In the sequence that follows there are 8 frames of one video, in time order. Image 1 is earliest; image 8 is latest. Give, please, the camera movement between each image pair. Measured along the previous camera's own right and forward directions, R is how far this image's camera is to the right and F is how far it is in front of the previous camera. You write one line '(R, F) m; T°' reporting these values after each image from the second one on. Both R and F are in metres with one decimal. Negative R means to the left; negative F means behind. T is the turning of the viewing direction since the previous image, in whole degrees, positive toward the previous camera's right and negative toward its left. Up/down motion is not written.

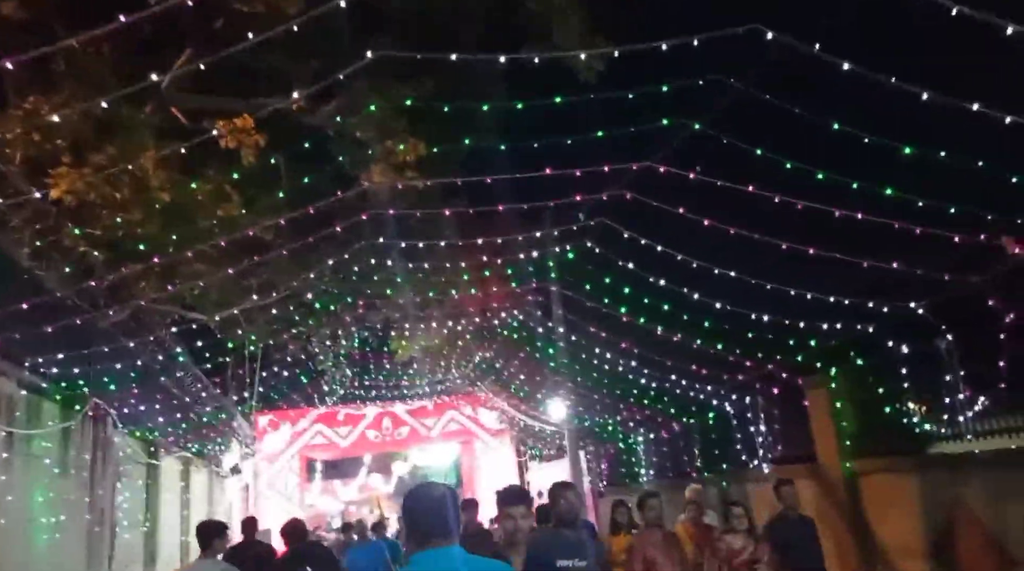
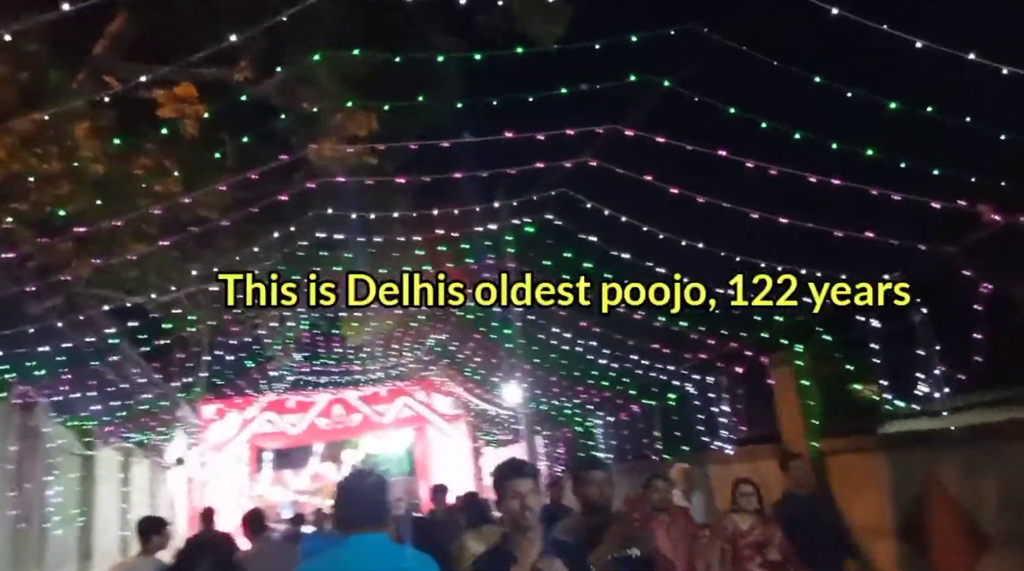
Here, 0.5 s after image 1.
(0.0, +0.3) m; +3°
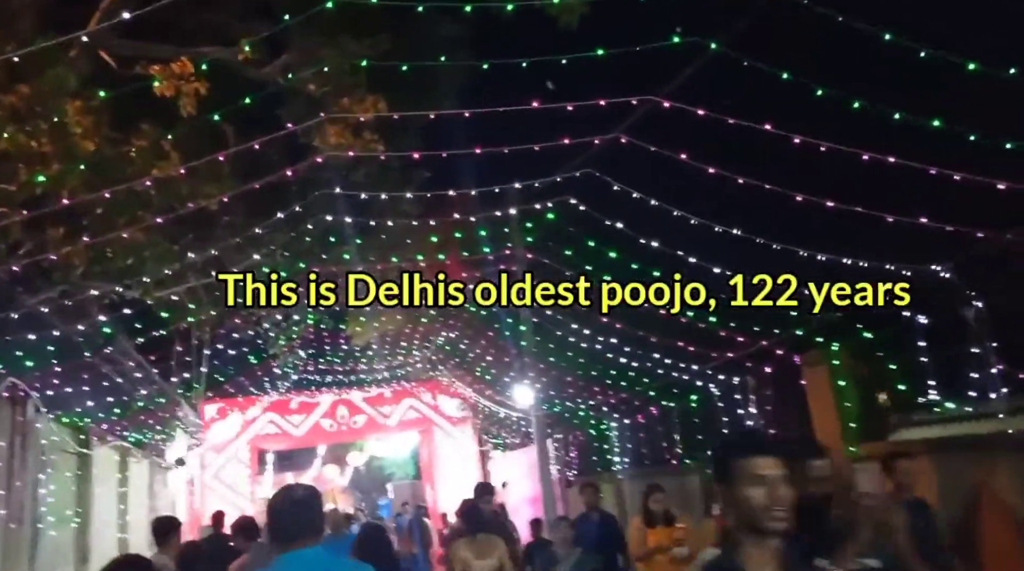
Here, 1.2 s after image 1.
(-0.1, +0.3) m; 0°
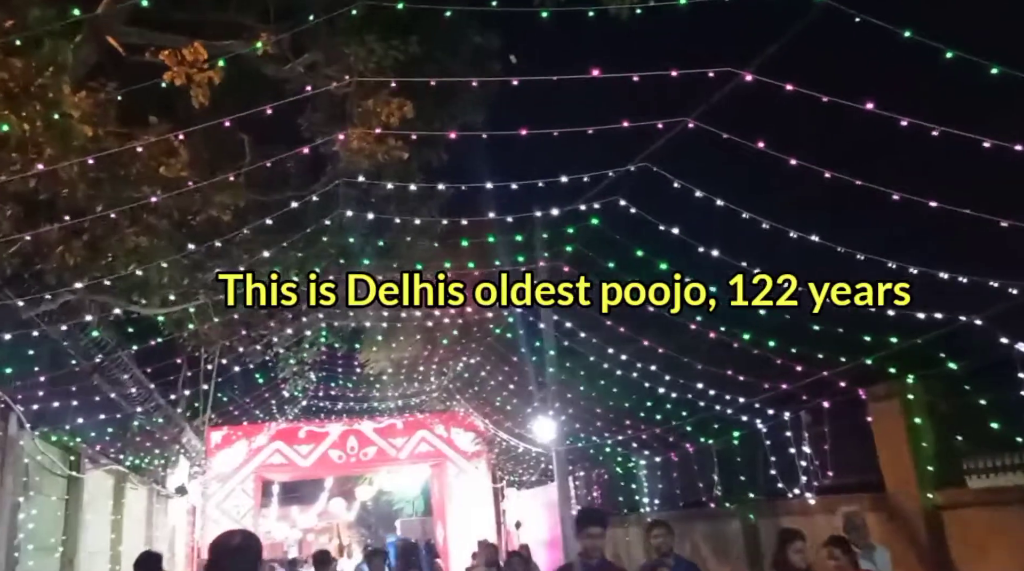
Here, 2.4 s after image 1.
(-0.1, +0.5) m; -1°
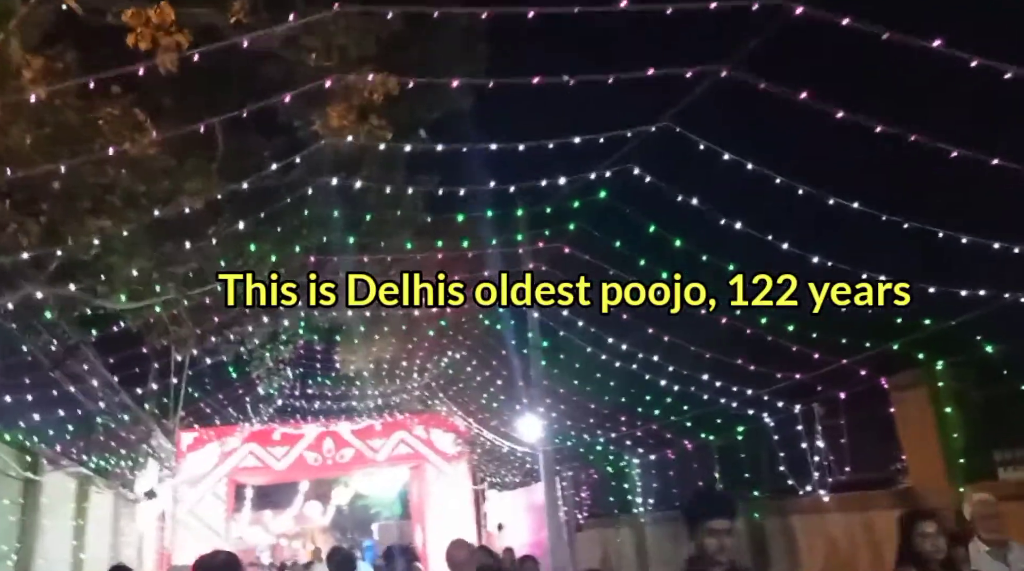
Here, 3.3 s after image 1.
(-0.1, +0.4) m; +2°
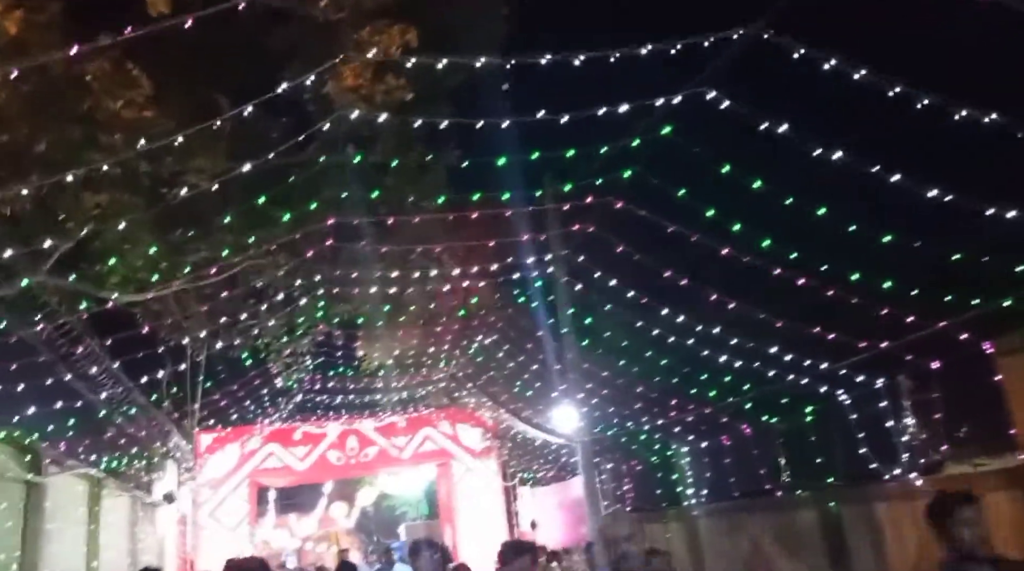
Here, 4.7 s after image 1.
(-0.2, +0.6) m; -1°
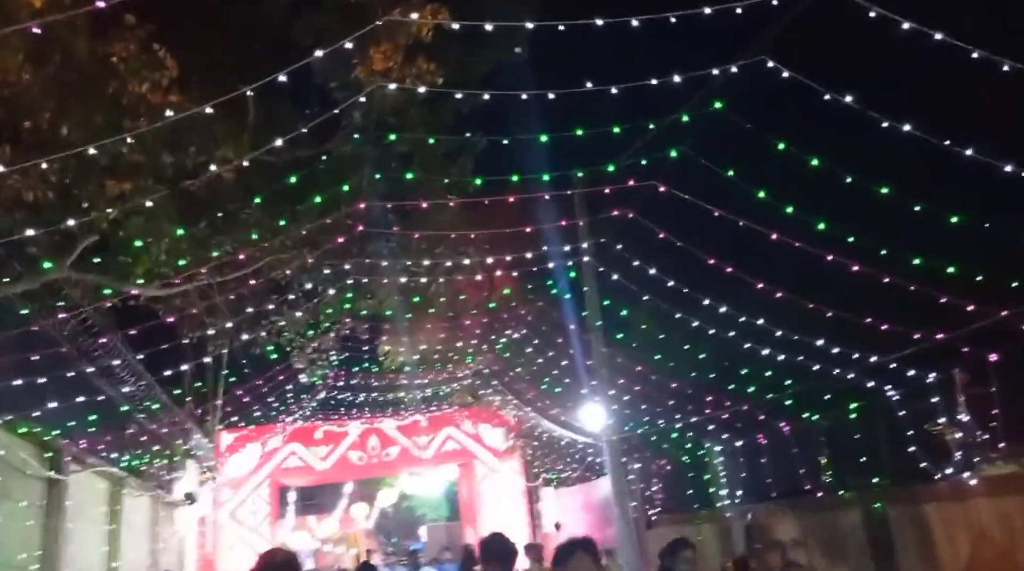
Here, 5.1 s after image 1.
(-0.1, +0.2) m; -1°
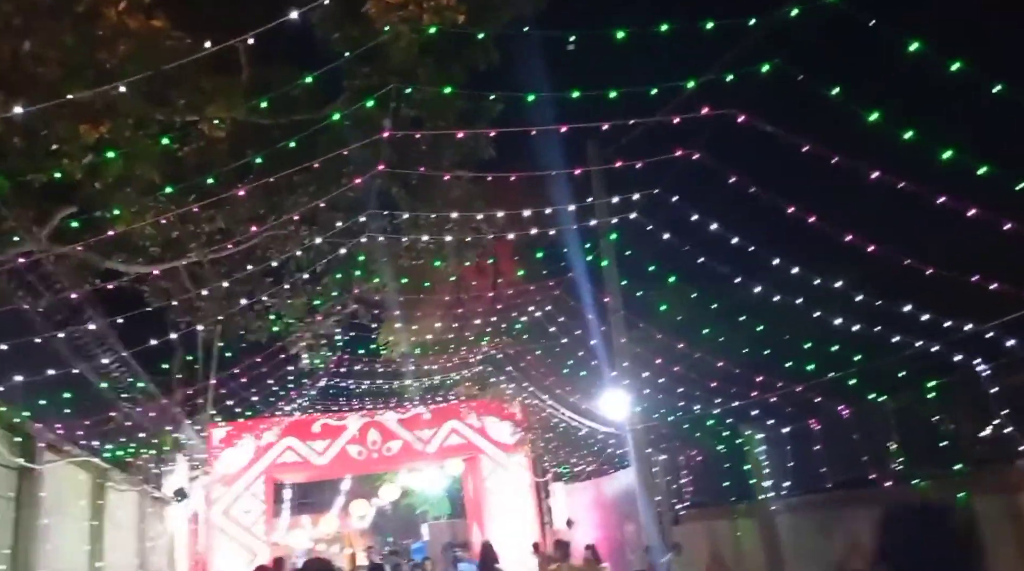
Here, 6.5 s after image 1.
(-0.2, +0.7) m; +1°
